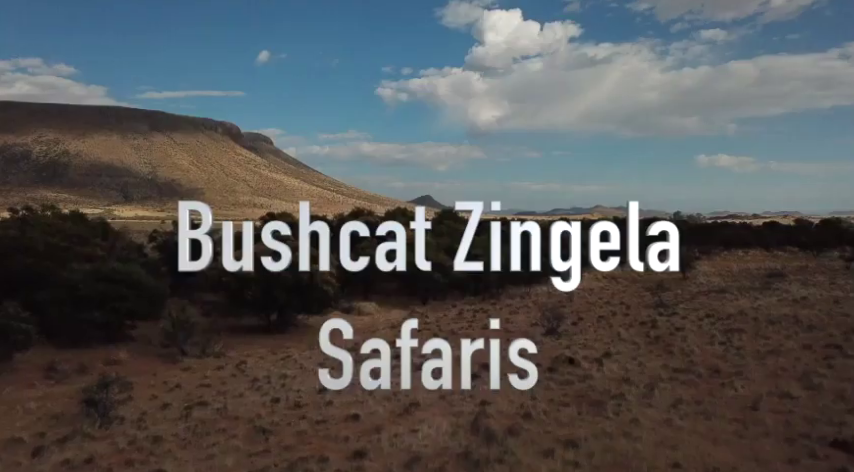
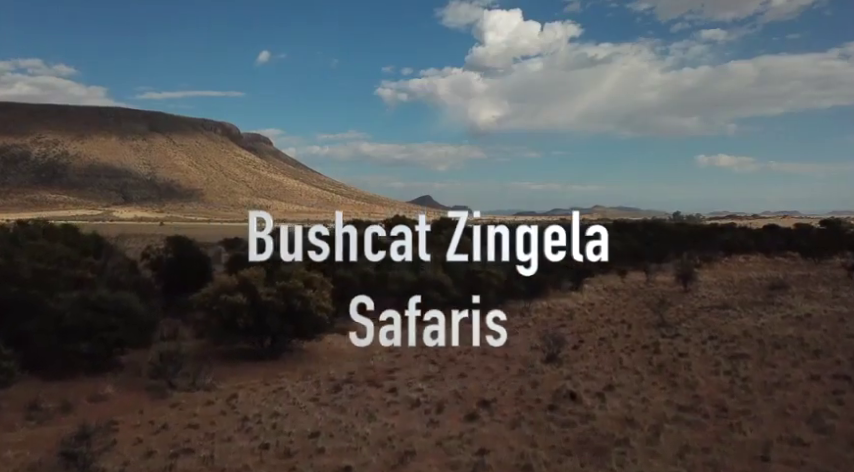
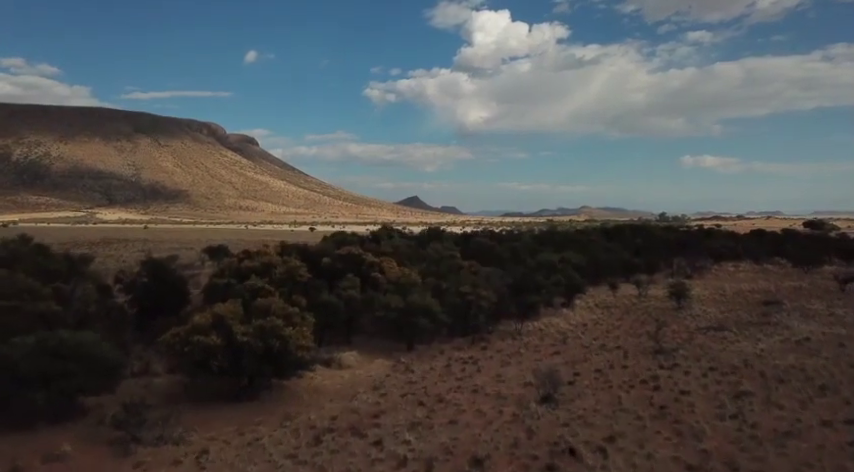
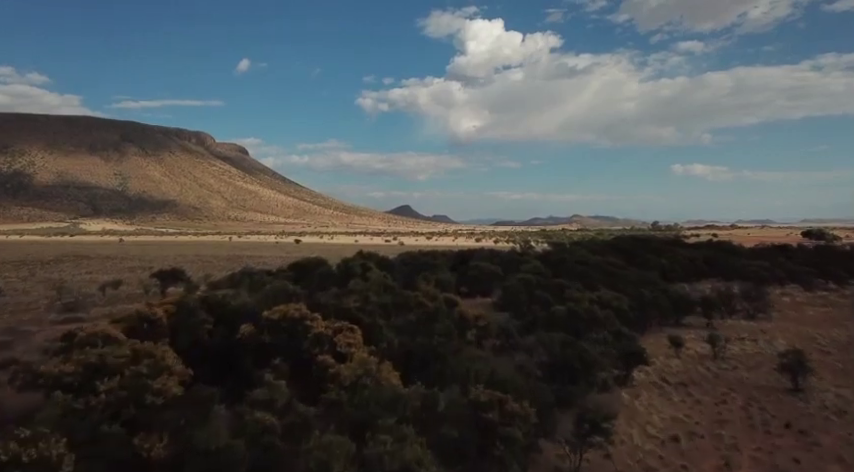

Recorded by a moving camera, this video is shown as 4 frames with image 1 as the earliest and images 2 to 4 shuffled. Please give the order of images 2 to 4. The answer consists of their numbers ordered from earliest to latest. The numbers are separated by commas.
2, 3, 4
